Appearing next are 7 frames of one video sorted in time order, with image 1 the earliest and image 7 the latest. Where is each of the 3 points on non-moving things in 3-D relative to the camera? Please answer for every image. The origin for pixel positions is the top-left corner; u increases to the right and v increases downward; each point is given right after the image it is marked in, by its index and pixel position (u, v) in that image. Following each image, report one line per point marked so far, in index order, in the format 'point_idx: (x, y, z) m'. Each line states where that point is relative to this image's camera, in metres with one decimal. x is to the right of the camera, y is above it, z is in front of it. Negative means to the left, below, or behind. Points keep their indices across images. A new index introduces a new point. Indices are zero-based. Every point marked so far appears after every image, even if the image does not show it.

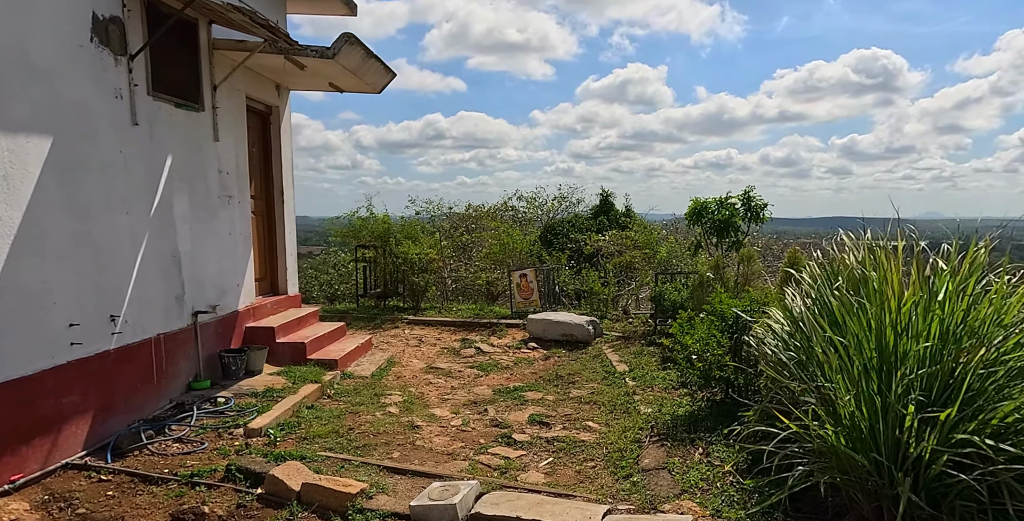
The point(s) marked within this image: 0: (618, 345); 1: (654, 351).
0: (+1.4, -1.1, +8.5) m
1: (+1.7, -1.1, +7.7) m
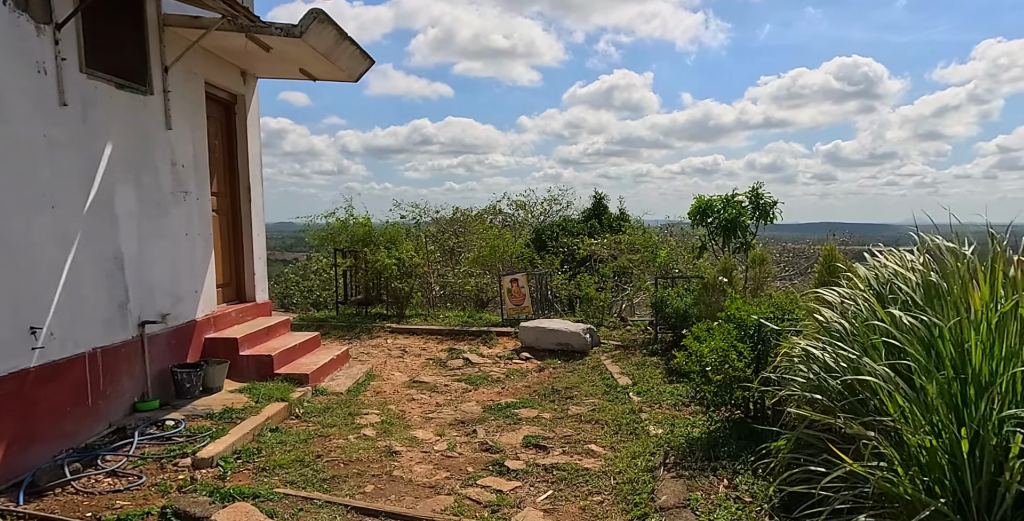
0: (+1.3, -1.1, +7.8) m
1: (+1.6, -1.1, +7.1) m
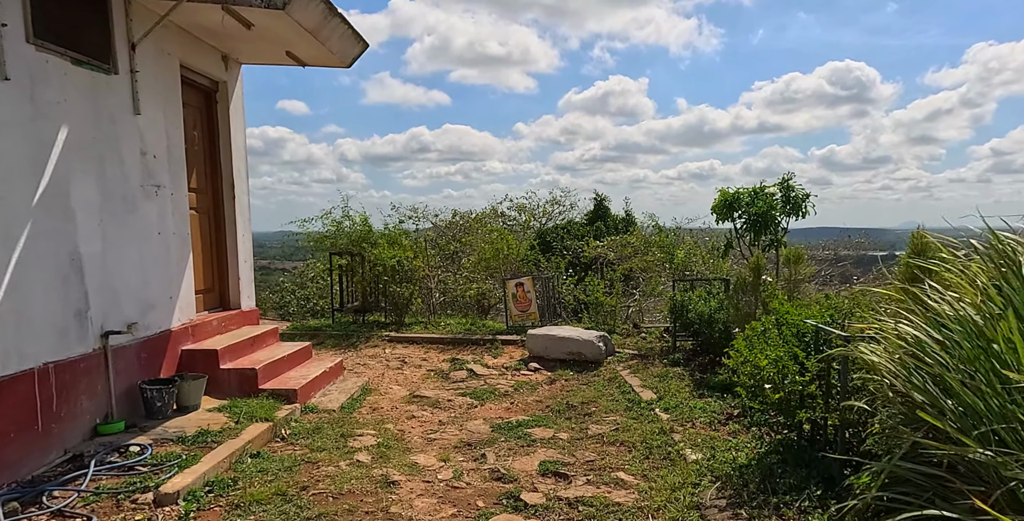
0: (+1.4, -1.1, +7.2) m
1: (+1.7, -1.1, +6.4) m
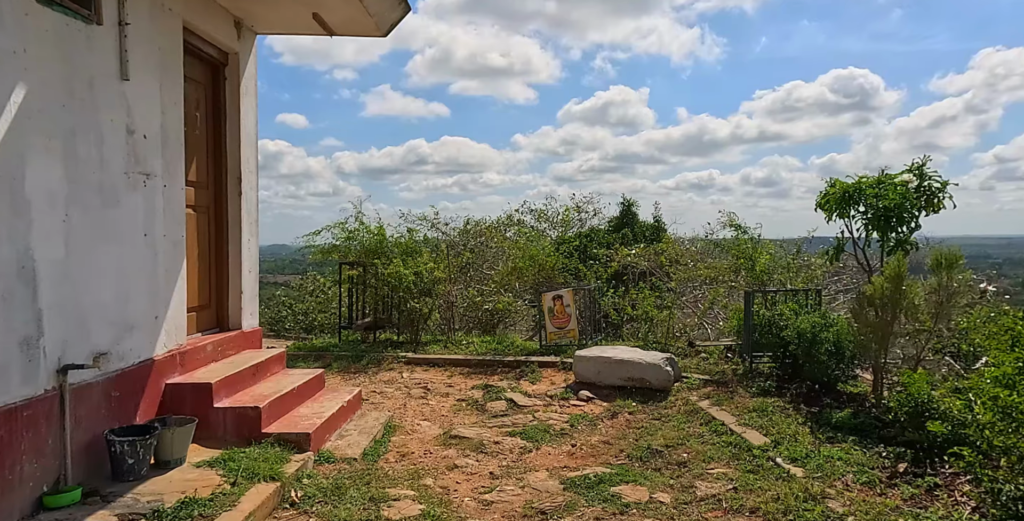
0: (+1.8, -1.2, +5.9) m
1: (+2.1, -1.1, +5.2) m
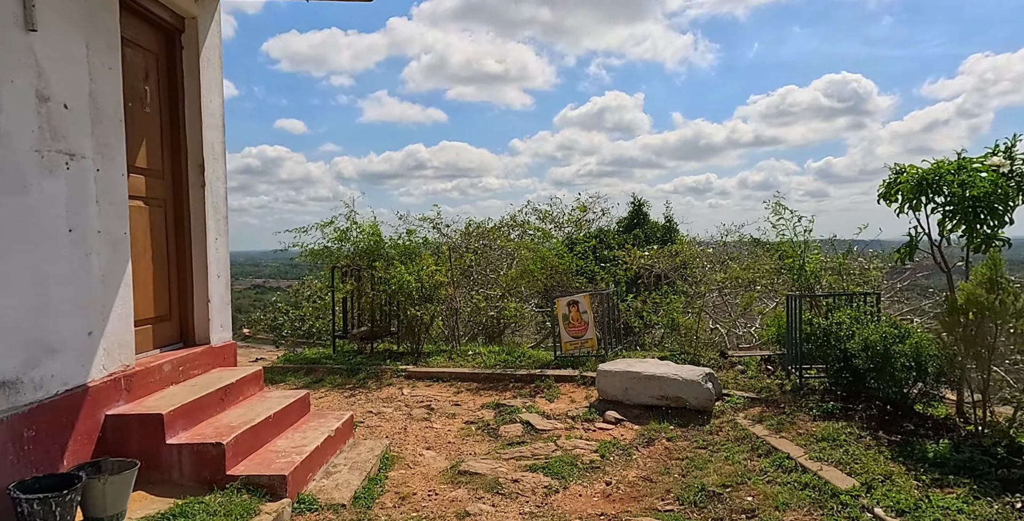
0: (+2.0, -1.2, +5.1) m
1: (+2.3, -1.1, +4.3) m
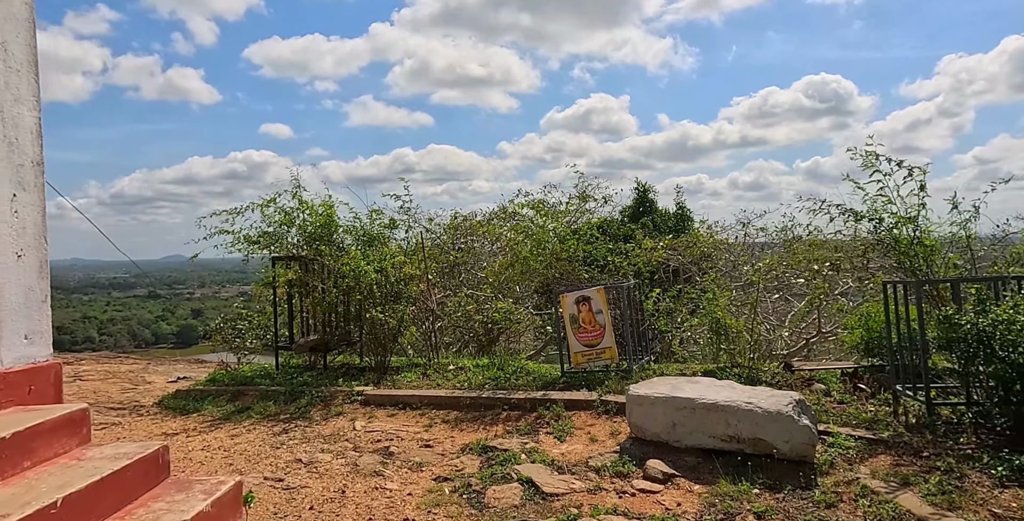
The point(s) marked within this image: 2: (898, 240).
0: (+1.9, -1.0, +3.1) m
1: (+2.3, -1.0, +2.4) m
2: (+2.8, +0.1, +4.9) m
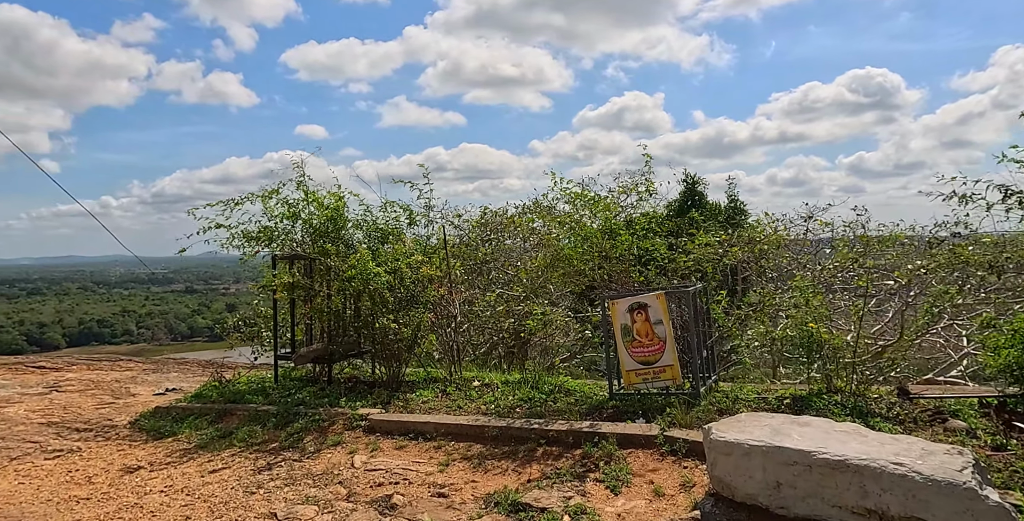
0: (+2.1, -1.0, +1.9) m
1: (+2.4, -0.9, +1.2) m
2: (+3.0, +0.1, +3.6) m
